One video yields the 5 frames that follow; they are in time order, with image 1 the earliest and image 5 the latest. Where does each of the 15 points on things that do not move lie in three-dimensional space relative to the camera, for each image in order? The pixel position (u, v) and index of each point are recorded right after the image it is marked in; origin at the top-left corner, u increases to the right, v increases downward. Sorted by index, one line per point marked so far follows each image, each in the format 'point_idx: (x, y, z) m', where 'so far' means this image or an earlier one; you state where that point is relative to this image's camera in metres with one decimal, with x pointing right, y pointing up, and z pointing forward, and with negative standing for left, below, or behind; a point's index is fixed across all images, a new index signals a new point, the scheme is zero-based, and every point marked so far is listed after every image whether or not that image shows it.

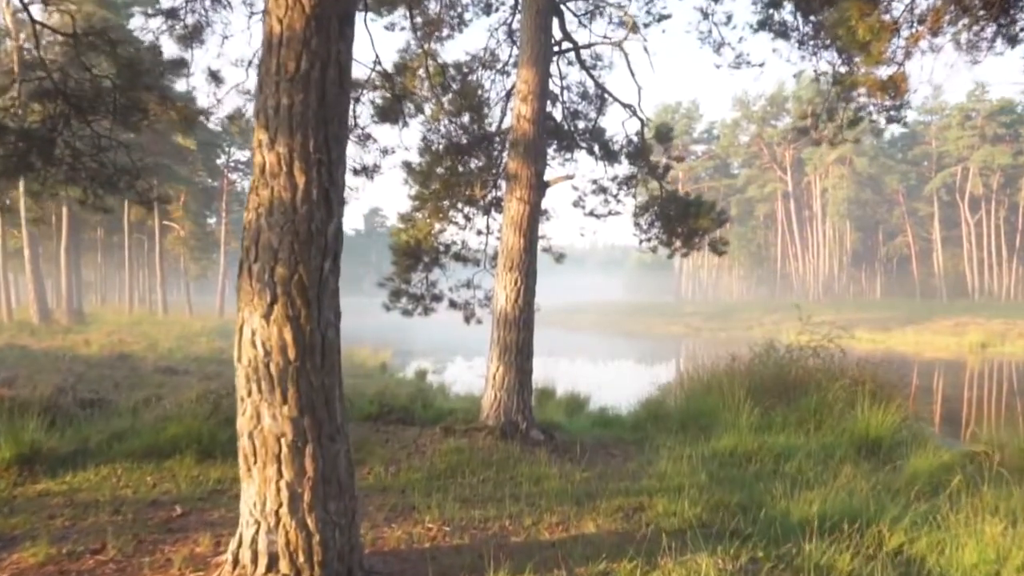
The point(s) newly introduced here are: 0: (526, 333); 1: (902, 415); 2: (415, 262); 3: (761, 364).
0: (+0.1, -0.4, +8.0) m
1: (+4.5, -1.5, +9.7) m
2: (-1.1, +0.3, +9.4) m
3: (+3.2, -1.0, +11.0) m
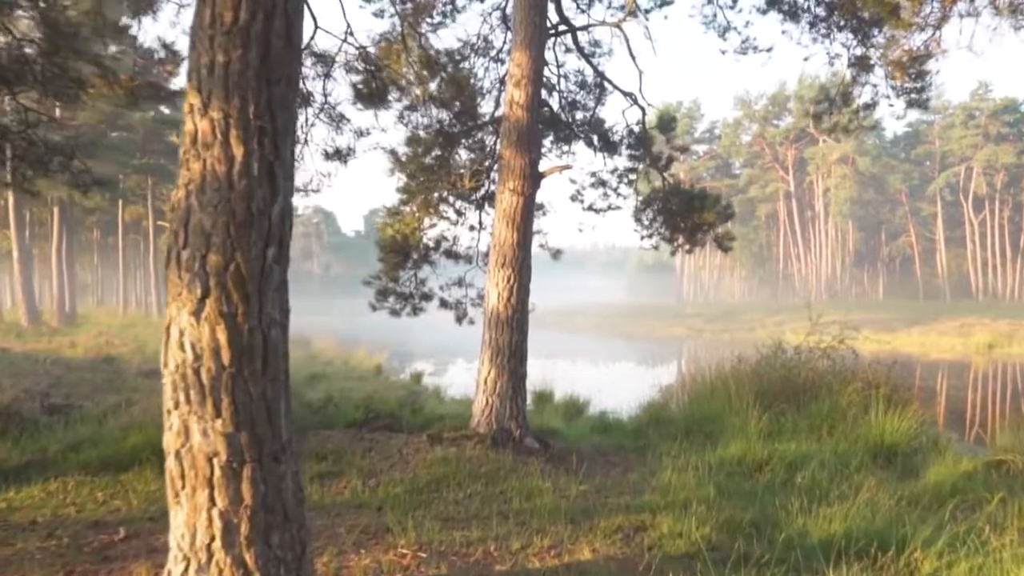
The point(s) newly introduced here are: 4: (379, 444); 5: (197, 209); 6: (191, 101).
0: (+0.1, -0.4, +7.4) m
1: (+4.4, -1.4, +9.2) m
2: (-1.1, +0.3, +8.9) m
3: (+3.1, -0.9, +10.5) m
4: (-1.1, -1.3, +7.1) m
5: (-1.0, +0.3, +2.8) m
6: (-1.1, +0.6, +2.8) m
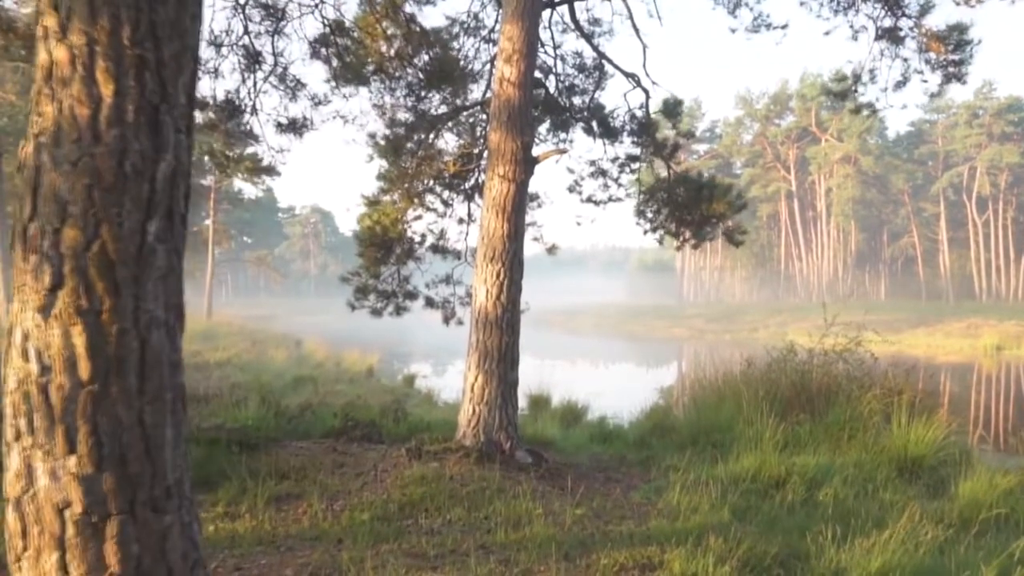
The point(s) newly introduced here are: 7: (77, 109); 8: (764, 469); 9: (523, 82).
0: (0.0, -0.4, +6.7) m
1: (+4.3, -1.4, +8.4) m
2: (-1.2, +0.3, +8.2) m
3: (+3.0, -0.9, +9.7) m
4: (-1.2, -1.3, +6.4) m
5: (-1.1, +0.3, +2.0) m
6: (-1.2, +0.7, +2.1) m
7: (-1.0, +0.4, +2.0) m
8: (+2.0, -1.5, +6.8) m
9: (+0.1, +1.7, +6.9) m
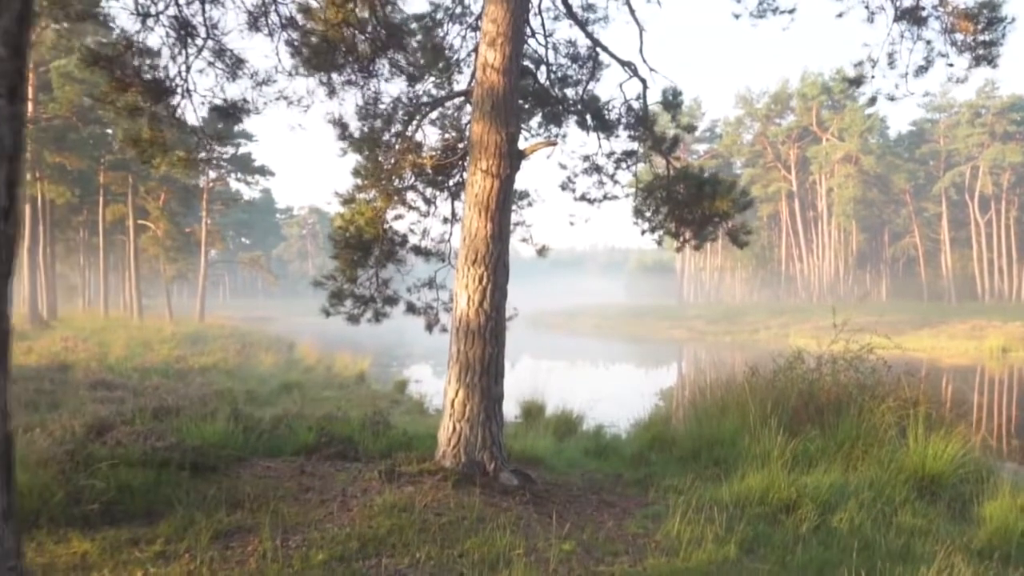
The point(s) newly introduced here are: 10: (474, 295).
0: (-0.1, -0.4, +6.1) m
1: (+4.2, -1.5, +7.9) m
2: (-1.3, +0.3, +7.6) m
3: (+2.9, -1.0, +9.1) m
4: (-1.3, -1.3, +5.8) m
5: (-1.2, +0.3, +1.5) m
6: (-1.3, +0.6, +1.5) m
7: (-1.2, +0.4, +1.5) m
8: (+1.9, -1.5, +6.2) m
9: (0.0, +1.6, +6.3) m
10: (-0.3, 0.0, +6.1) m
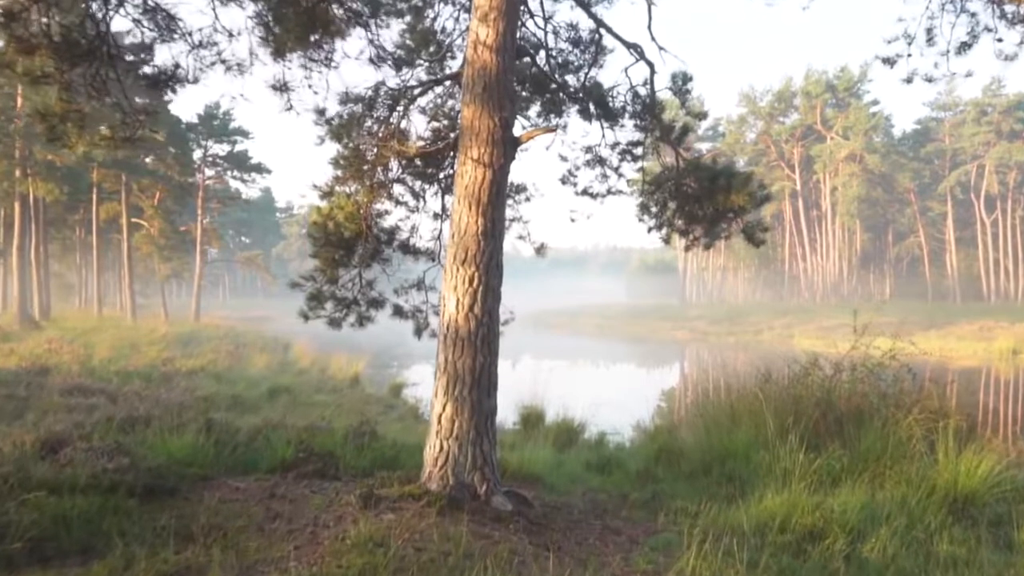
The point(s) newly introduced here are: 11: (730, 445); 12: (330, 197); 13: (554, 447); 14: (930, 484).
0: (-0.2, -0.4, +5.5) m
1: (+4.2, -1.5, +7.2) m
2: (-1.4, +0.3, +7.0) m
3: (+2.9, -1.0, +8.5) m
4: (-1.4, -1.4, +5.2) m
5: (-1.3, +0.2, +0.8) m
6: (-1.3, +0.6, +0.9) m
7: (-1.2, +0.4, +0.8) m
8: (+1.9, -1.5, +5.6) m
9: (-0.1, +1.6, +5.7) m
10: (-0.3, -0.1, +5.5) m
11: (+2.0, -1.5, +7.7) m
12: (-1.5, +0.7, +7.0) m
13: (+0.5, -1.8, +9.4) m
14: (+3.2, -1.5, +6.5) m
